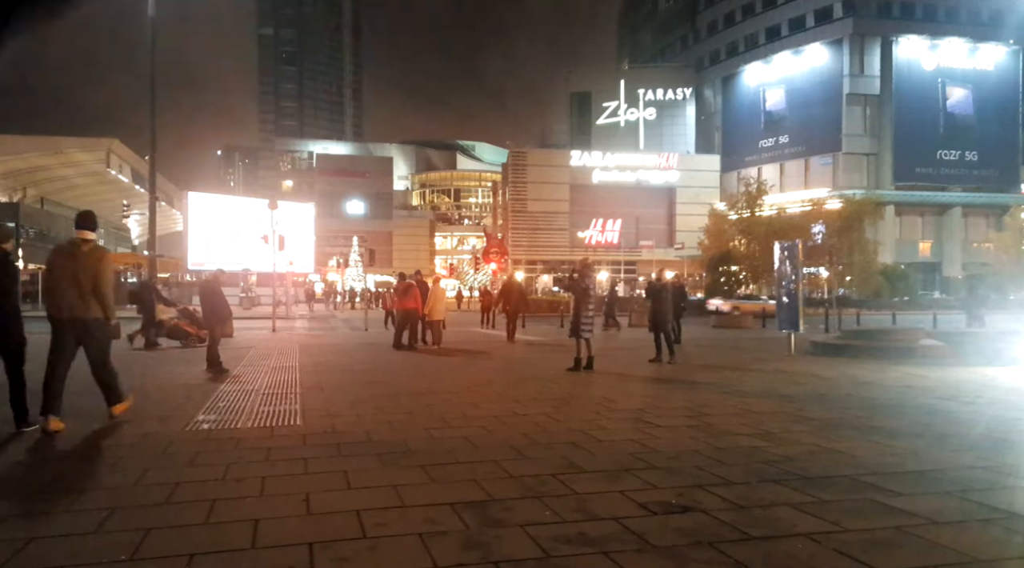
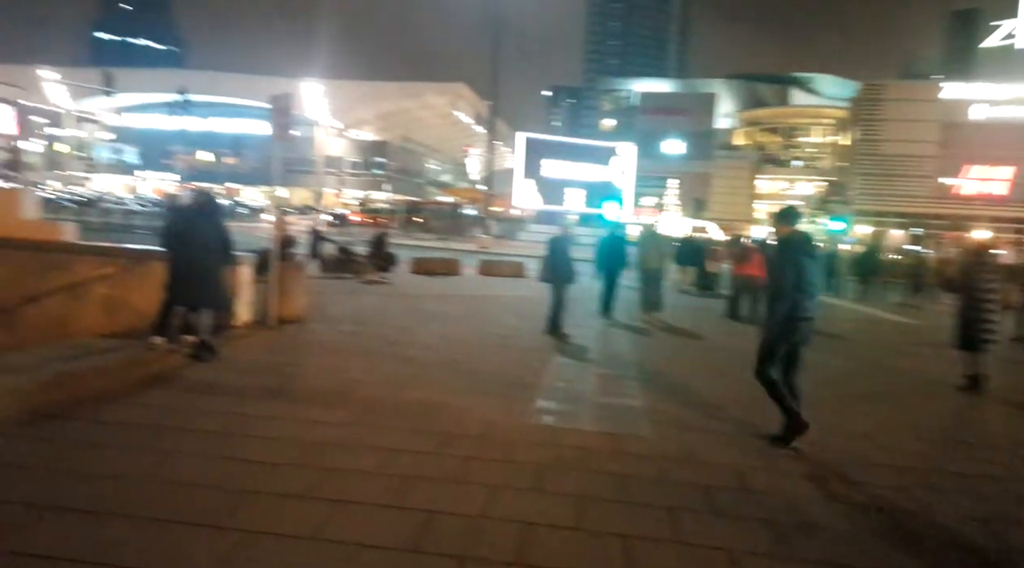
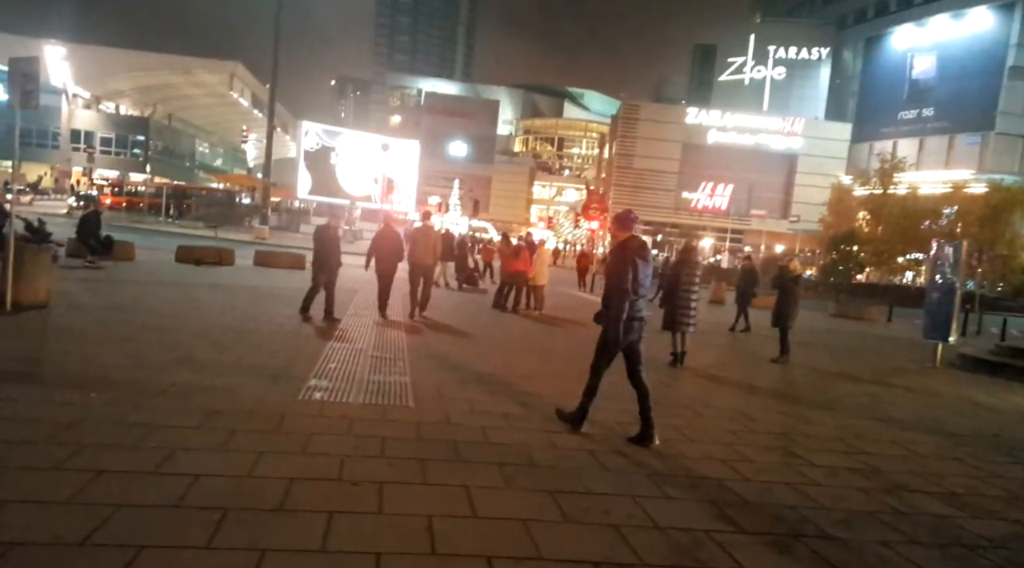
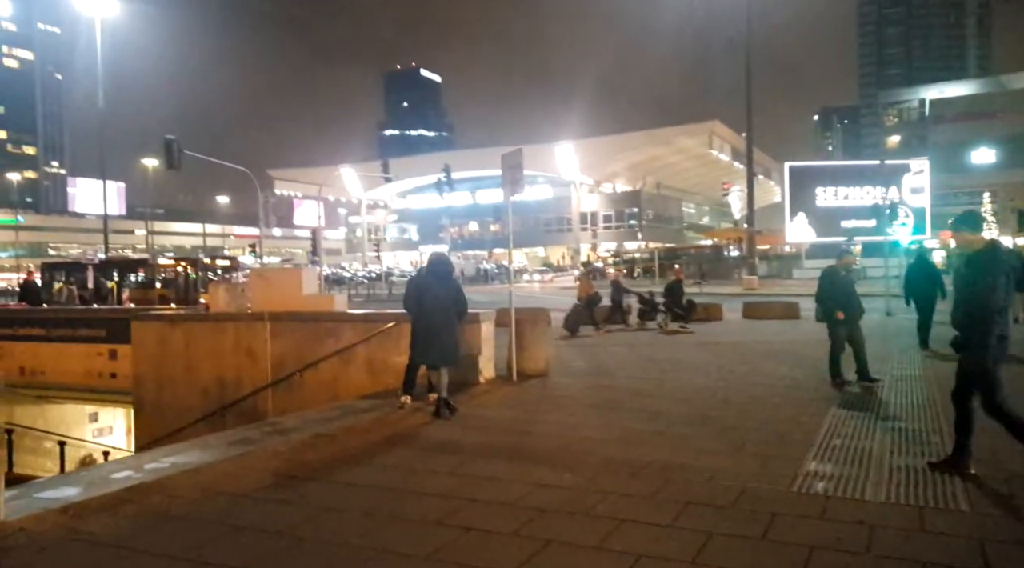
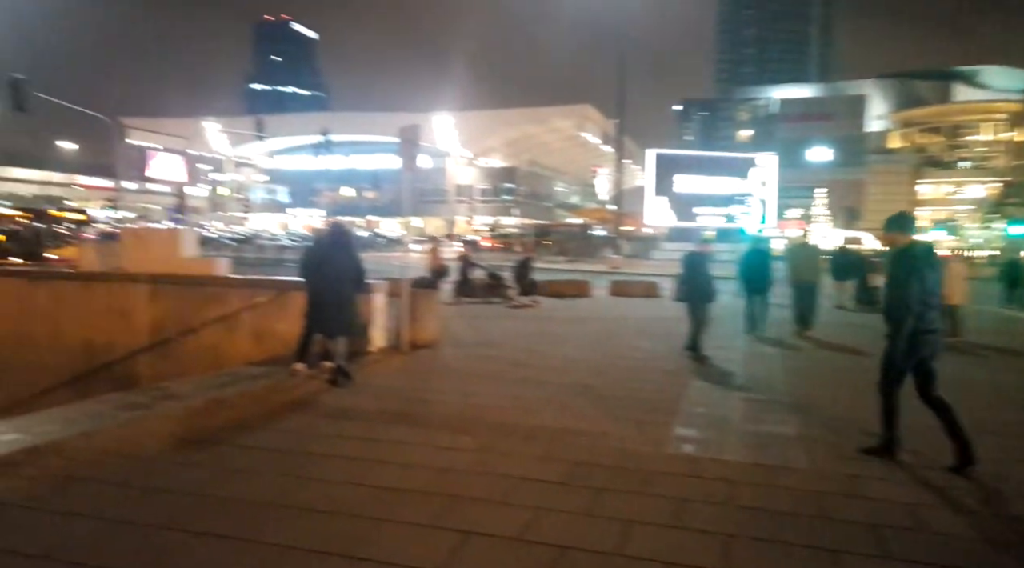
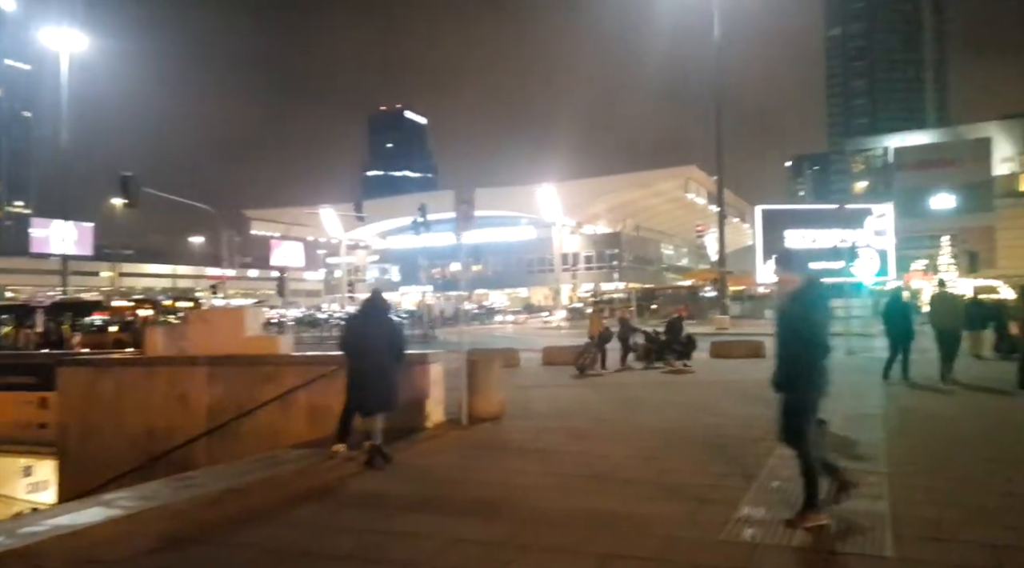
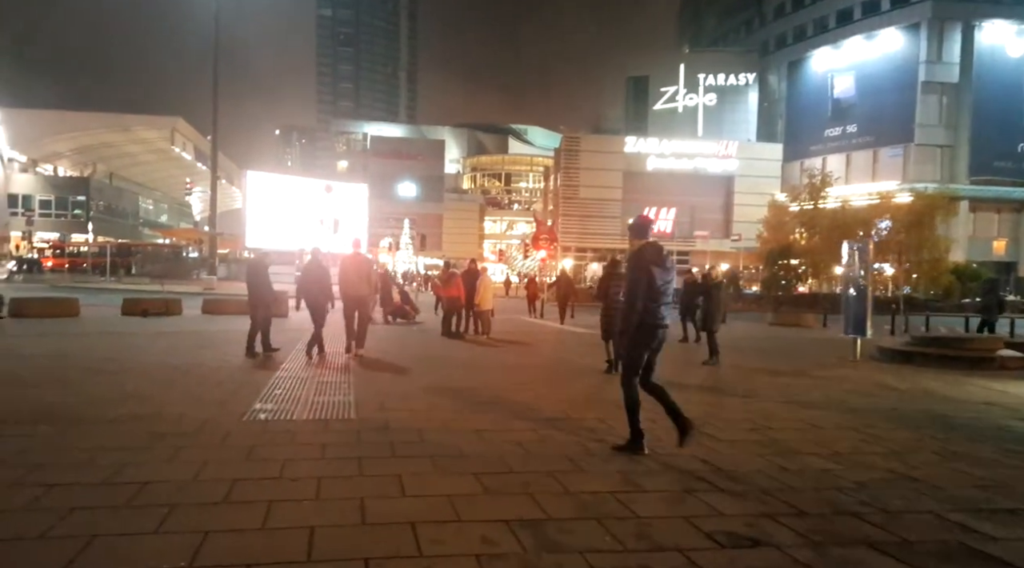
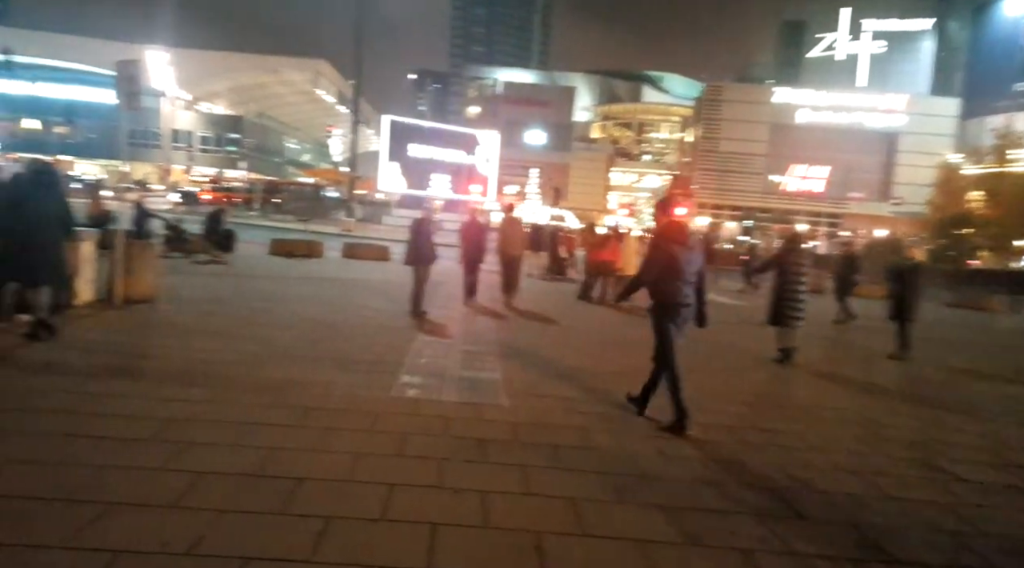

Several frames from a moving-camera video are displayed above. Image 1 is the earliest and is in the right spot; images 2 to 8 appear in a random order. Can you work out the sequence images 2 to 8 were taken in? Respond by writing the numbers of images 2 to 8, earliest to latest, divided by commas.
7, 3, 8, 2, 5, 4, 6
